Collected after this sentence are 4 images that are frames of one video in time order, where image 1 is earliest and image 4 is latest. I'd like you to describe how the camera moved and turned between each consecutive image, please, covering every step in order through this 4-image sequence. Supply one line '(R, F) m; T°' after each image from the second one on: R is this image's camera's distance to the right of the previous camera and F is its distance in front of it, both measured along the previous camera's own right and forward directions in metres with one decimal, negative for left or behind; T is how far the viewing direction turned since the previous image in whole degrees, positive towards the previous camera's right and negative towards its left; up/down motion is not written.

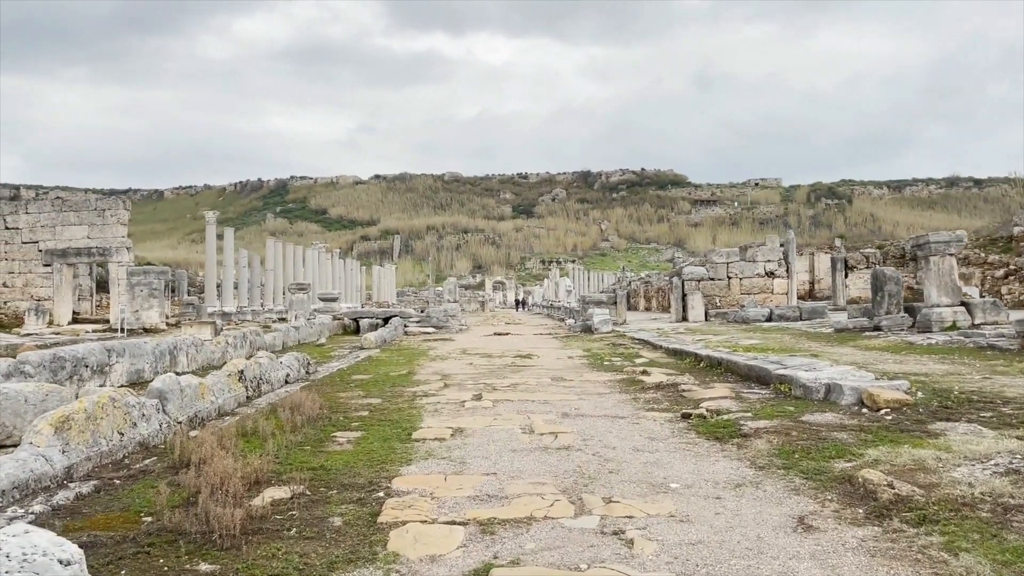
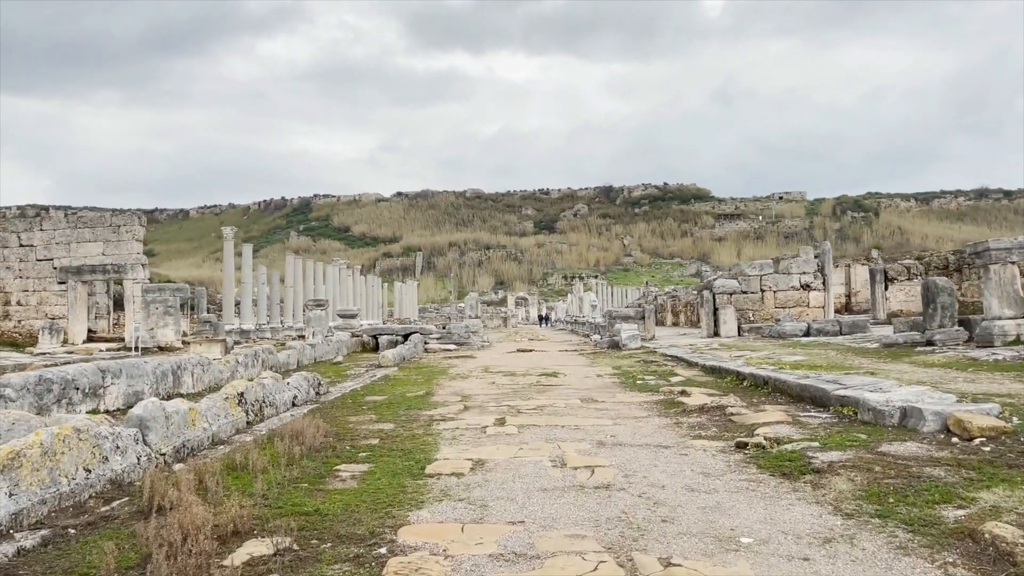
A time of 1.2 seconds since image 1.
(0.0, +0.6) m; -2°
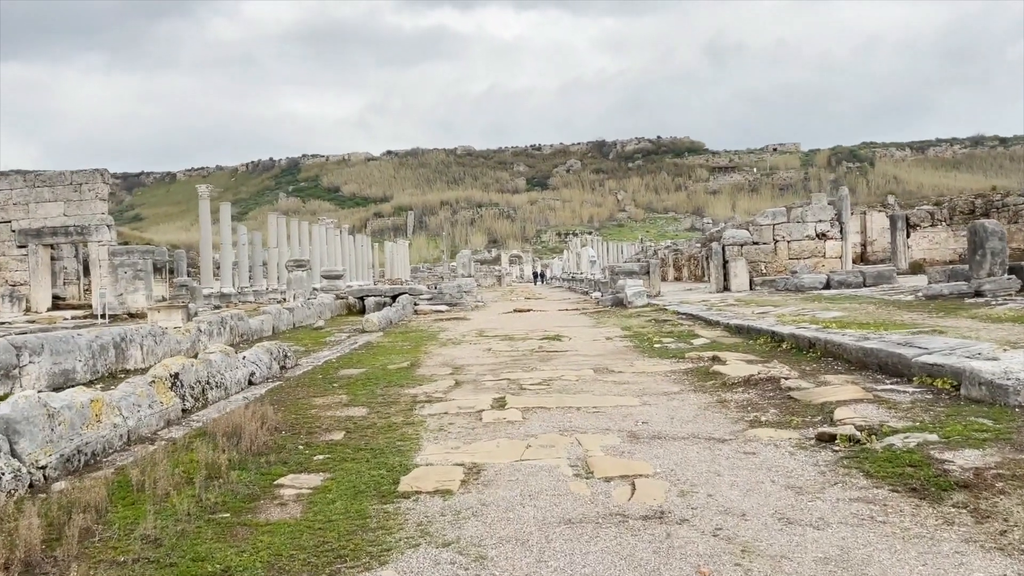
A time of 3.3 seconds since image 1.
(0.0, +1.2) m; +1°
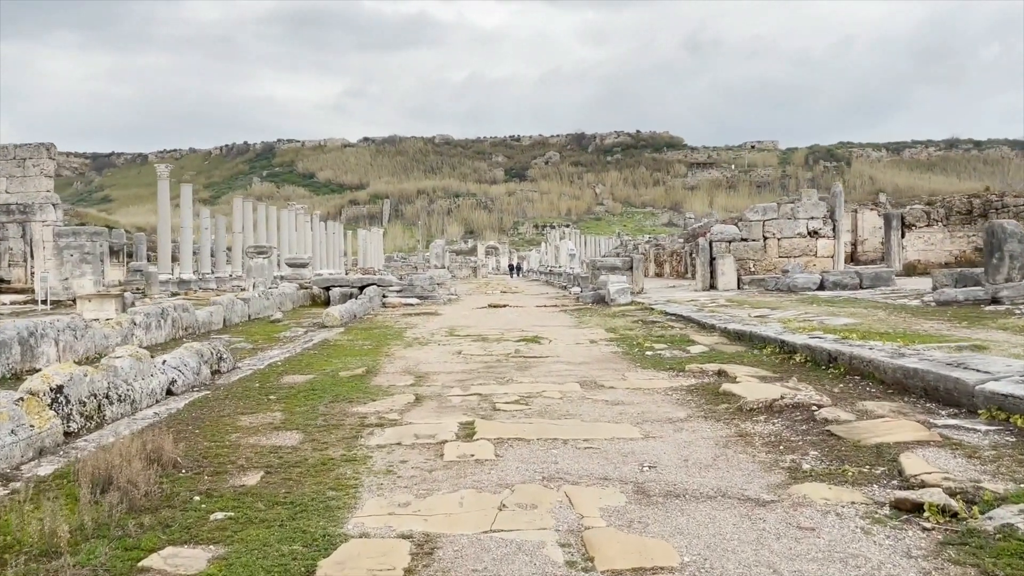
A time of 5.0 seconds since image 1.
(0.0, +0.9) m; +2°
